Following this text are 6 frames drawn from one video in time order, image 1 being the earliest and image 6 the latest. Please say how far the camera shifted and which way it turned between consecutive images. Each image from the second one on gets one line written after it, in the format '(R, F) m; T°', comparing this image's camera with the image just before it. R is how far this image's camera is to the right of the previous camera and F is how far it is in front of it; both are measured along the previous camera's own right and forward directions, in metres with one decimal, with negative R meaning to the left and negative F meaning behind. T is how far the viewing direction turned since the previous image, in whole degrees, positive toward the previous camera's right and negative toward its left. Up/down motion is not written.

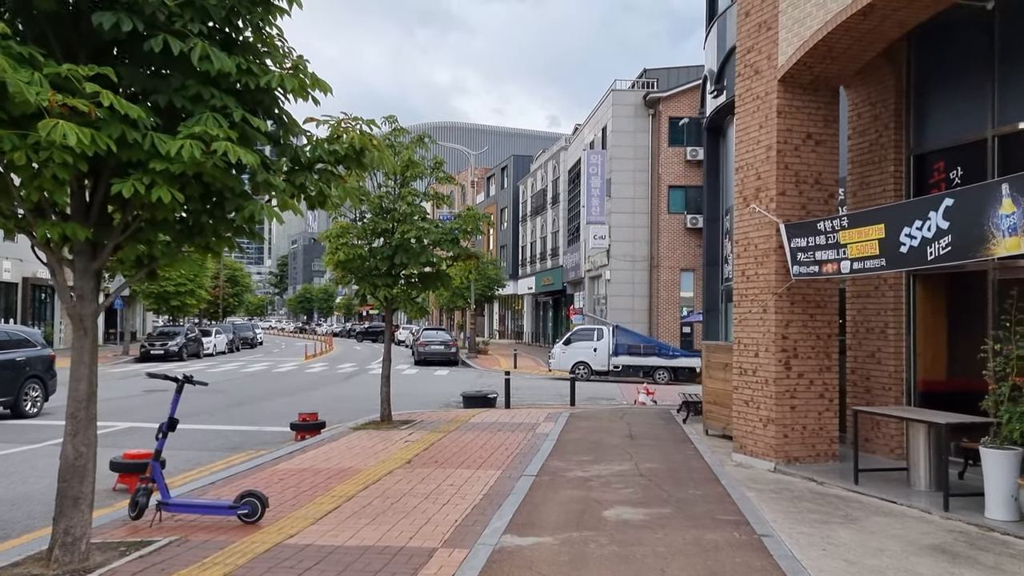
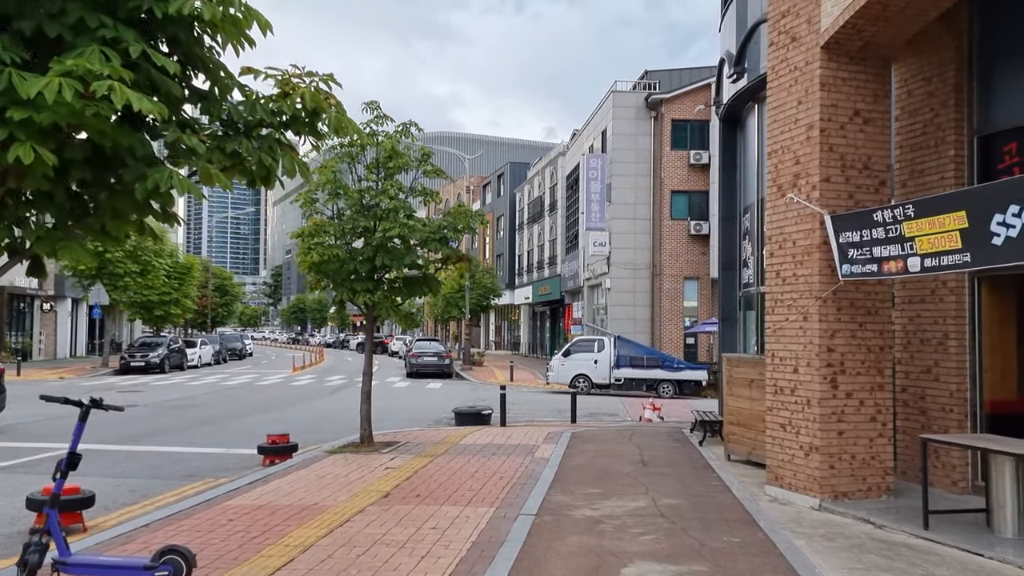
(0.0, +1.5) m; 0°
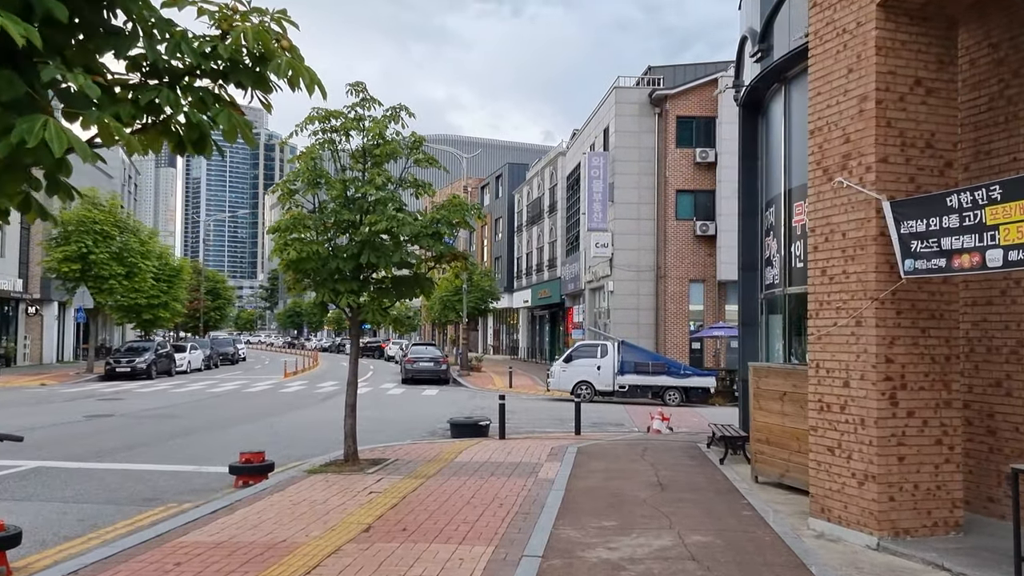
(0.0, +1.2) m; 0°
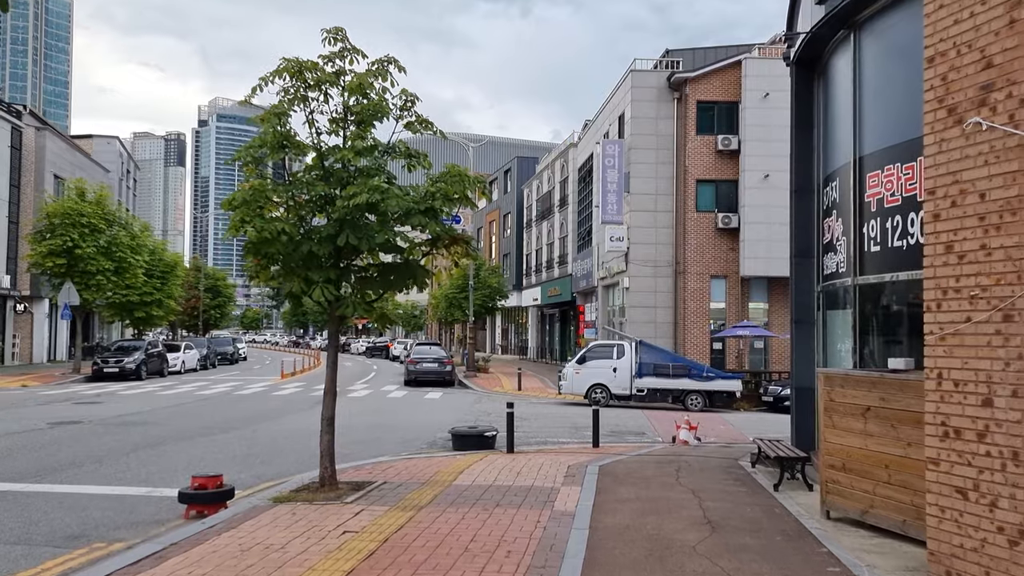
(0.0, +2.0) m; -1°
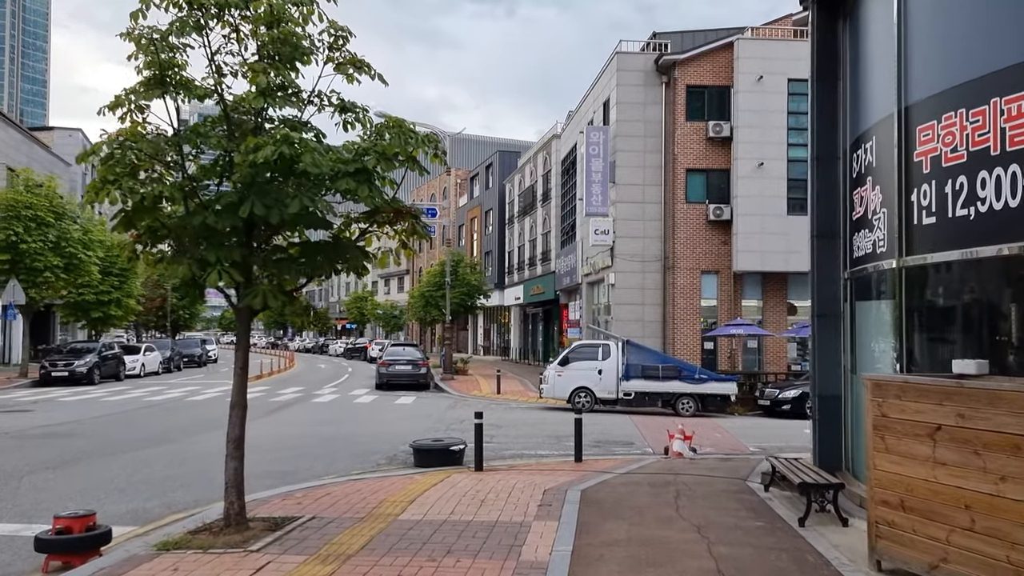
(+0.2, +2.0) m; +1°
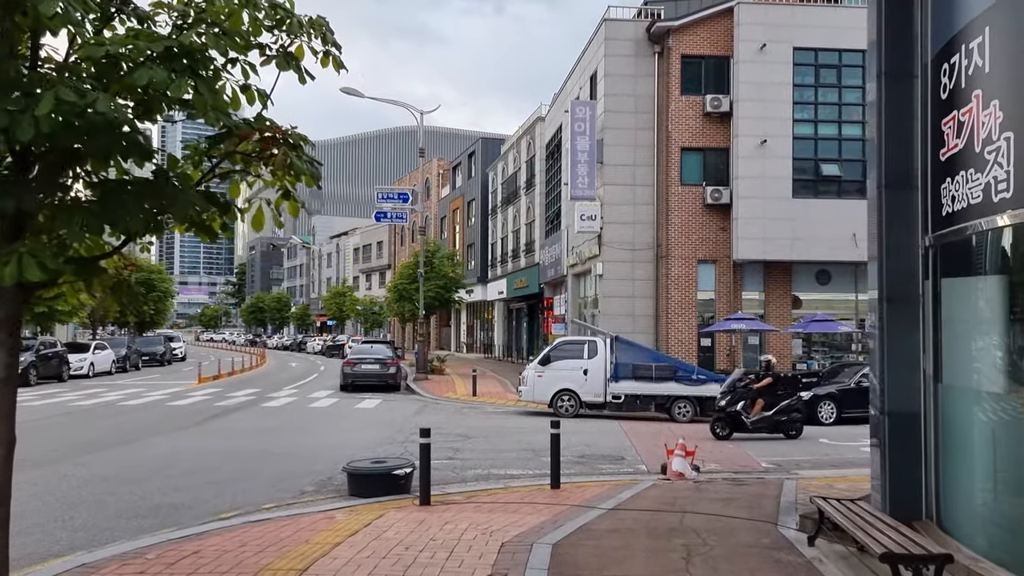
(+0.4, +2.7) m; +1°
